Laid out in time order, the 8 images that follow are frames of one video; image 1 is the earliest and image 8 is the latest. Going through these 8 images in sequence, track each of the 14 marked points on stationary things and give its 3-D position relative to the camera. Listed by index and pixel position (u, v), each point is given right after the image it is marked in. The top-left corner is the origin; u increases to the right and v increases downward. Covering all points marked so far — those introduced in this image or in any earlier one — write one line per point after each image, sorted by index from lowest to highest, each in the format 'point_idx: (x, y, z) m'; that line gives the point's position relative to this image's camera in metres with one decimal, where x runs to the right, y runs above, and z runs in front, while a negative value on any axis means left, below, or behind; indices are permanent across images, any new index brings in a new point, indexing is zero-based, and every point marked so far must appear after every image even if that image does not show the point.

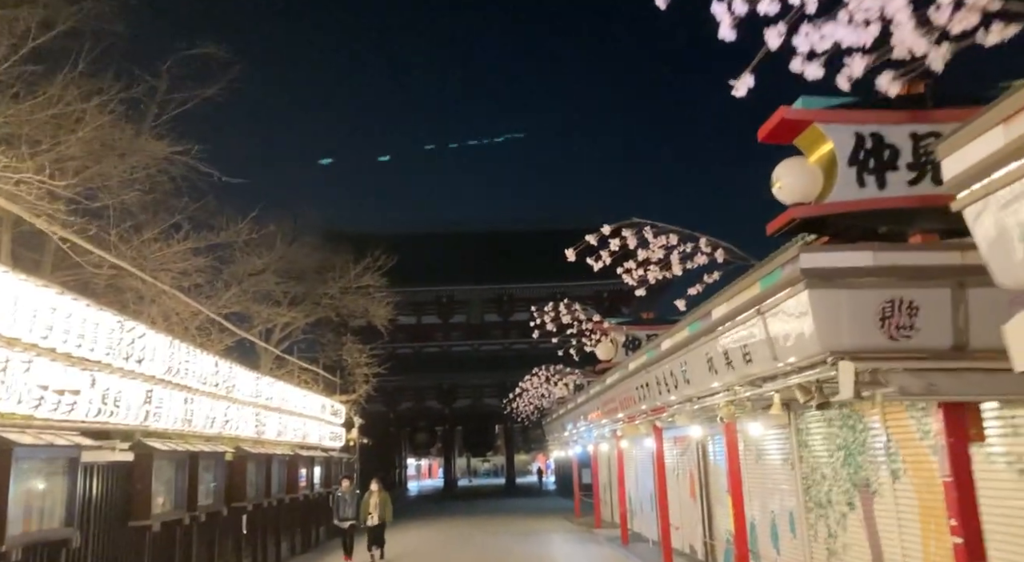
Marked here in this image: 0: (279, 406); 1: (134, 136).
0: (-4.5, -2.4, +15.0) m
1: (-5.6, +2.2, +11.5) m
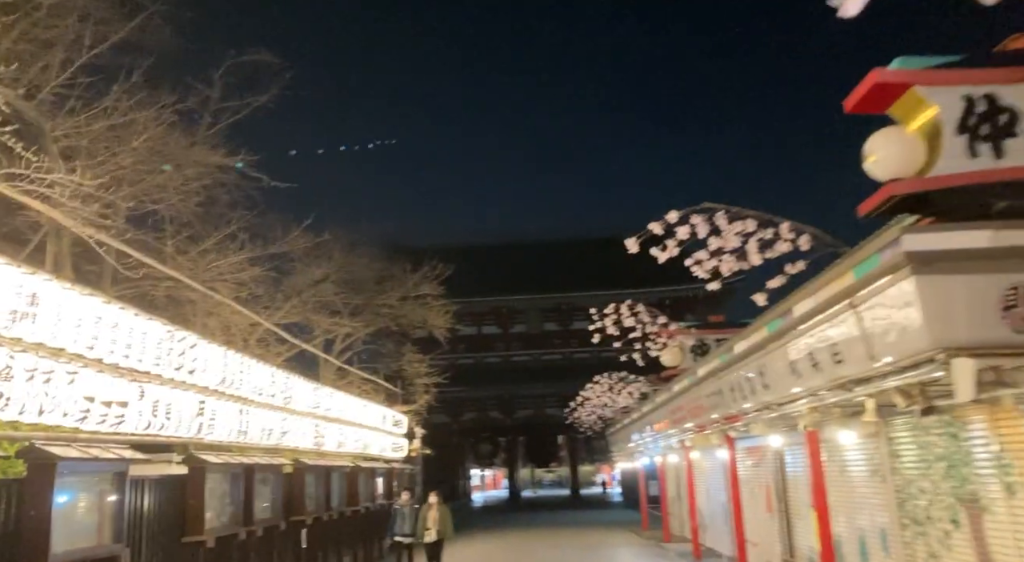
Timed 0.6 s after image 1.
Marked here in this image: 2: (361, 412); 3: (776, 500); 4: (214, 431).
0: (-3.3, -2.6, +14.8) m
1: (-4.8, +2.0, +11.5) m
2: (-3.2, -2.8, +16.5) m
3: (+3.4, -2.8, +10.0) m
4: (-3.6, -1.8, +9.4) m
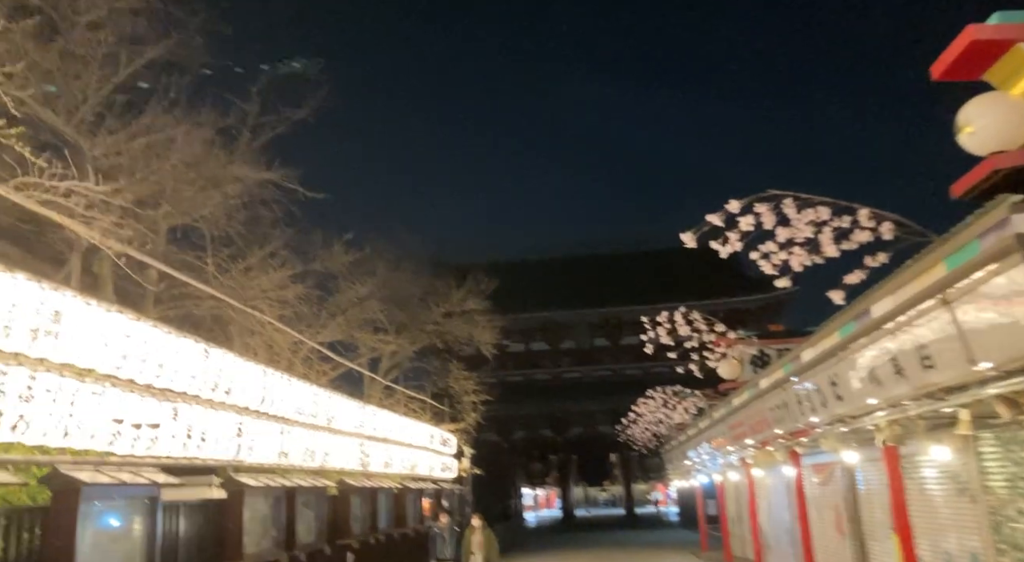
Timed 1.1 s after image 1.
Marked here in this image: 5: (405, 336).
0: (-2.4, -2.9, +14.4) m
1: (-4.2, +1.7, +11.3) m
2: (-2.2, -3.1, +16.1) m
3: (+4.0, -2.9, +9.2) m
4: (-3.0, -2.0, +9.1) m
5: (-2.7, -1.4, +19.4) m
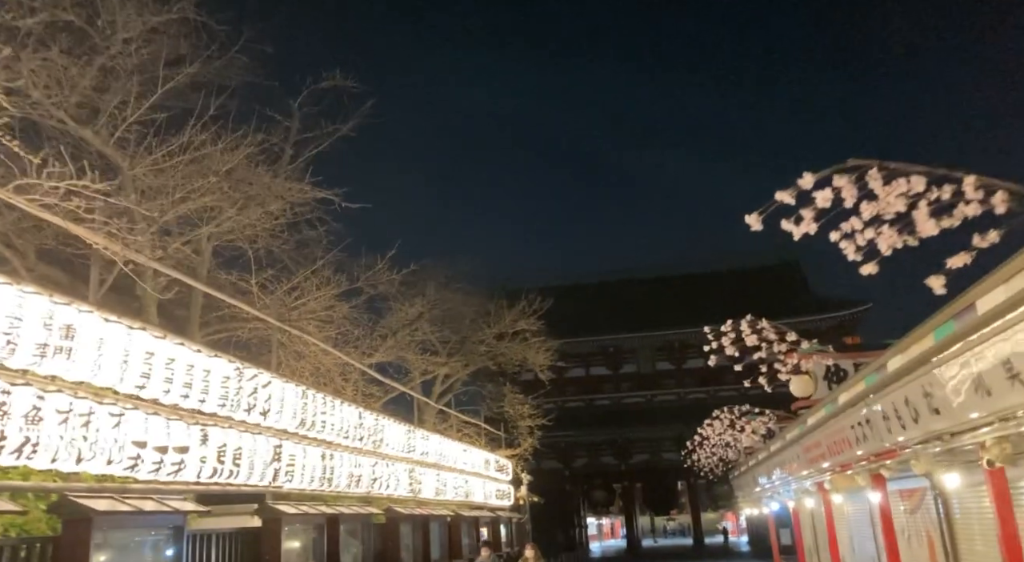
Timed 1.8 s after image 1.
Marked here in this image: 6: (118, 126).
0: (-1.4, -3.3, +13.9) m
1: (-3.5, +1.4, +11.1) m
2: (-1.0, -3.5, +15.5) m
3: (+4.6, -2.9, +8.2) m
4: (-2.5, -2.2, +8.6) m
5: (-1.3, -1.9, +19.0) m
6: (-4.7, +1.9, +9.2) m
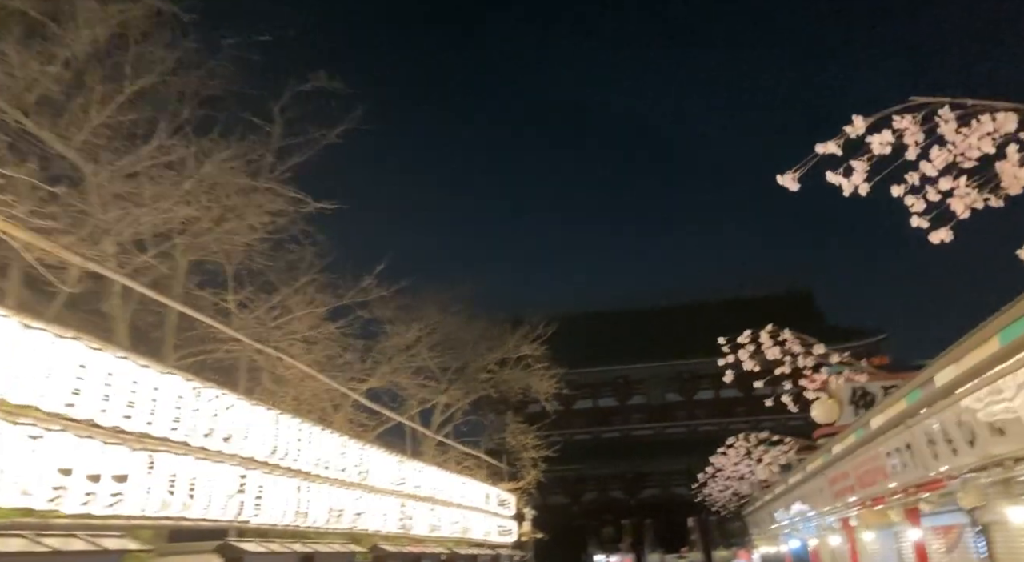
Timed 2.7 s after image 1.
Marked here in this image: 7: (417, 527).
0: (-1.4, -3.6, +13.0) m
1: (-3.5, +1.2, +10.4) m
2: (-1.0, -3.9, +14.6) m
3: (+4.5, -3.0, +7.3) m
4: (-2.5, -2.3, +7.8) m
5: (-1.3, -2.5, +18.1) m
6: (-4.8, +1.7, +8.6) m
7: (-1.5, -4.0, +12.5) m
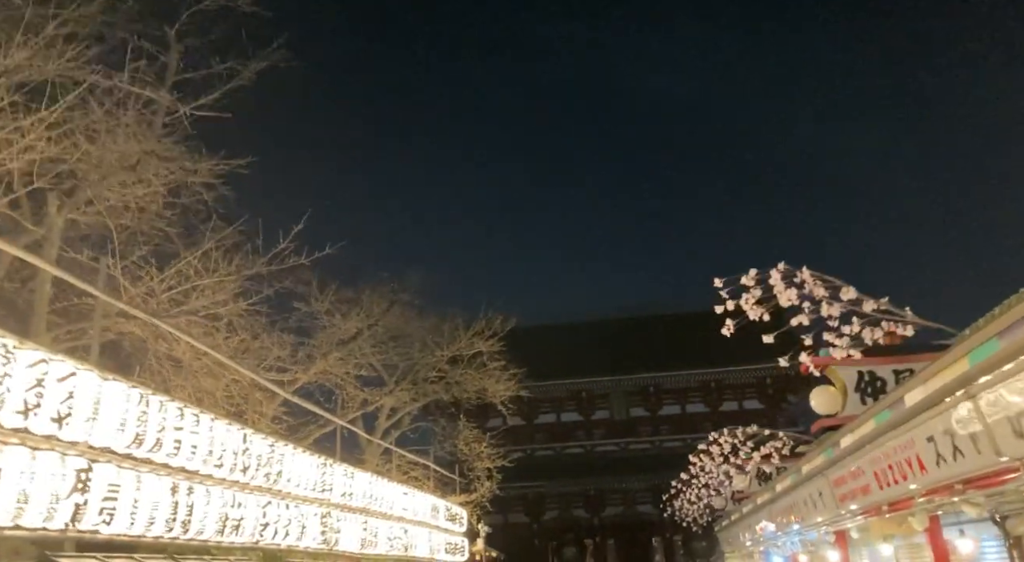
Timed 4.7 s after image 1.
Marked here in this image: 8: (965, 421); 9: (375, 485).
0: (-2.2, -3.3, +11.2) m
1: (-4.1, +1.6, +8.6) m
2: (-1.9, -3.6, +12.8) m
3: (+4.0, -2.6, +5.8) m
4: (-3.1, -1.8, +6.0) m
5: (-2.3, -2.3, +16.3) m
6: (-5.3, +2.2, +6.8) m
7: (-2.3, -3.6, +10.7) m
8: (+2.8, -0.9, +4.9) m
9: (-2.1, -3.1, +11.7) m
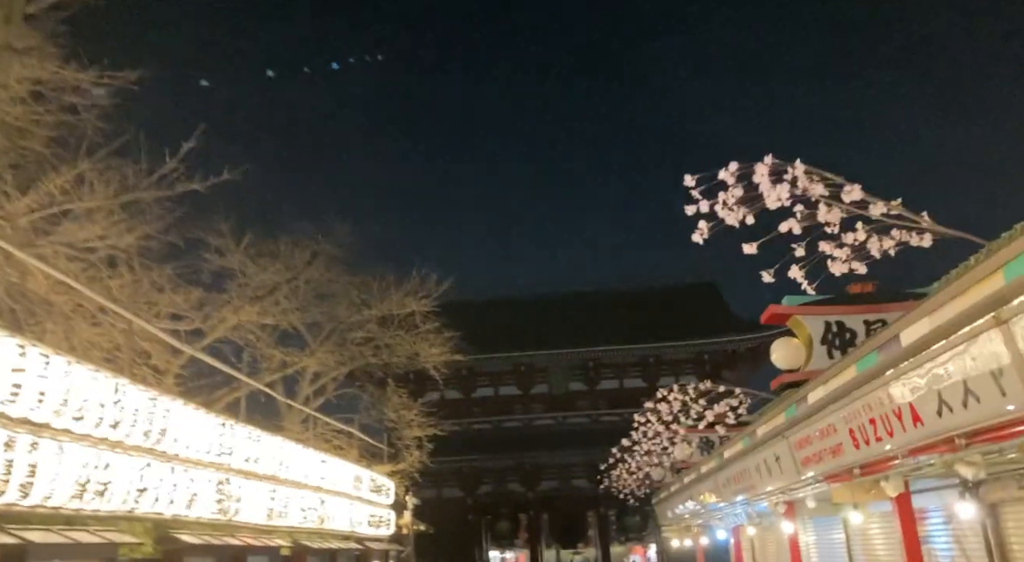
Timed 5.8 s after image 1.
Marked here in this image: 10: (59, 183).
0: (-3.1, -2.5, +10.0) m
1: (-4.8, +2.4, +7.2) m
2: (-3.0, -2.8, +11.6) m
3: (+3.4, -2.1, +5.0) m
4: (-3.6, -1.2, +4.7) m
5: (-3.6, -1.3, +15.1) m
6: (-5.8, +2.9, +5.2) m
7: (-3.2, -2.9, +9.5) m
8: (+2.4, -0.4, +4.0) m
9: (-3.1, -2.3, +10.5) m
10: (-4.6, +1.0, +7.8) m
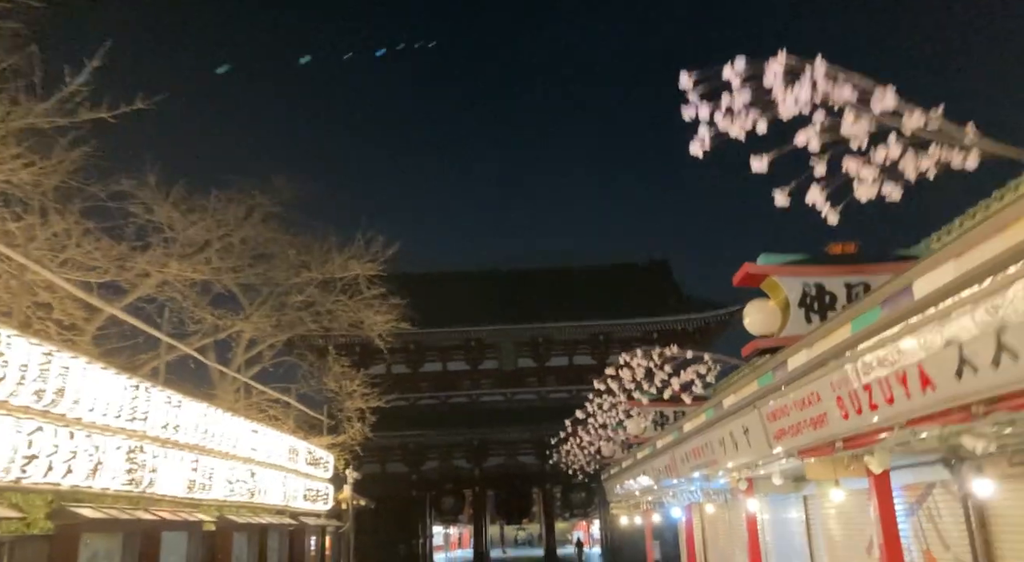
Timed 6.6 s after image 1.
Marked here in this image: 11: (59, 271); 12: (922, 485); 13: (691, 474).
0: (-3.8, -1.9, +9.1) m
1: (-5.1, +2.9, +6.0) m
2: (-3.7, -2.2, +10.8) m
3: (+3.1, -1.9, +4.6) m
4: (-3.9, -0.8, +3.7) m
5: (-4.6, -0.6, +14.1) m
6: (-6.0, +3.4, +4.0) m
7: (-3.8, -2.3, +8.6) m
8: (+2.1, -0.1, +3.4) m
9: (-3.8, -1.7, +9.6) m
10: (-5.0, +1.5, +6.8) m
11: (-5.2, +0.1, +8.9) m
12: (+3.1, -1.4, +5.3) m
13: (+2.3, -2.4, +10.0) m
